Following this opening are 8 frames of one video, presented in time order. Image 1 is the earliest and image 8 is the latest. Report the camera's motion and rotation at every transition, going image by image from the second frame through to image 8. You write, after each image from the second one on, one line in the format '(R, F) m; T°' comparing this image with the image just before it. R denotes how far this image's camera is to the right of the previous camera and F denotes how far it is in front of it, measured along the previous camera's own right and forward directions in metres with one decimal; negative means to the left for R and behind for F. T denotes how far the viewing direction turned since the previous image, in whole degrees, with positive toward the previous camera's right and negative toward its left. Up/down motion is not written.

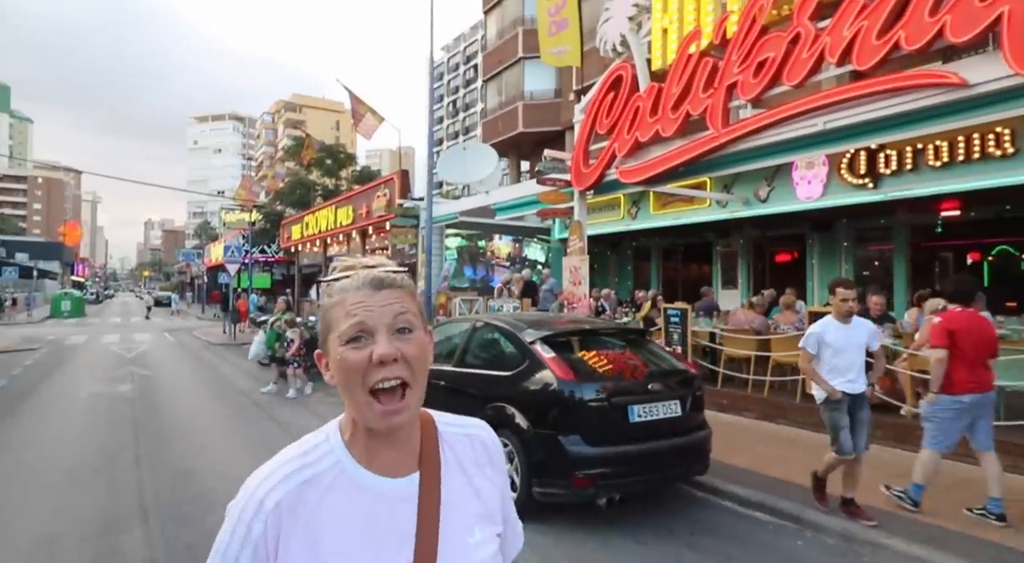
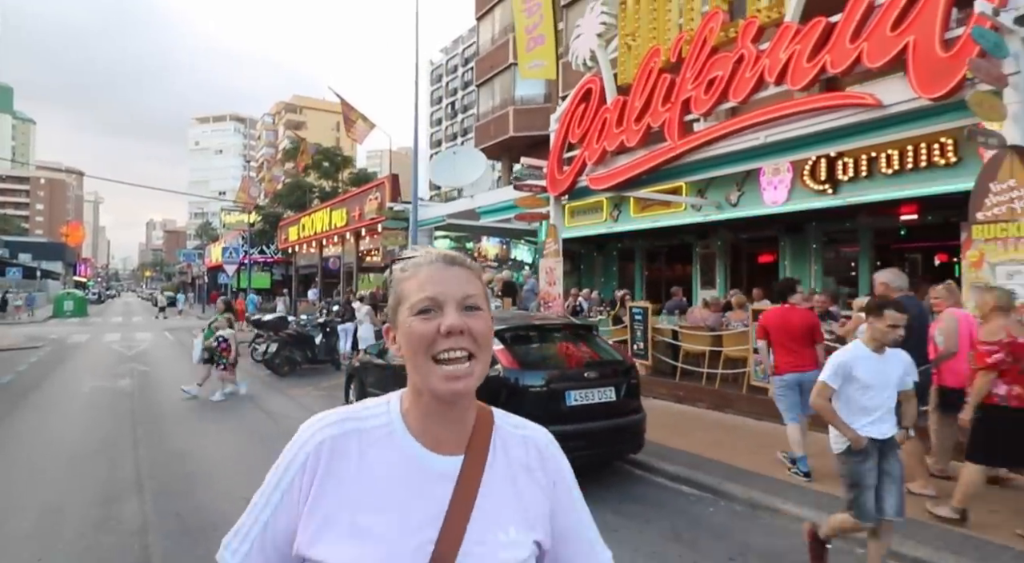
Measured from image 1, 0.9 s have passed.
(+0.5, -0.7) m; 0°
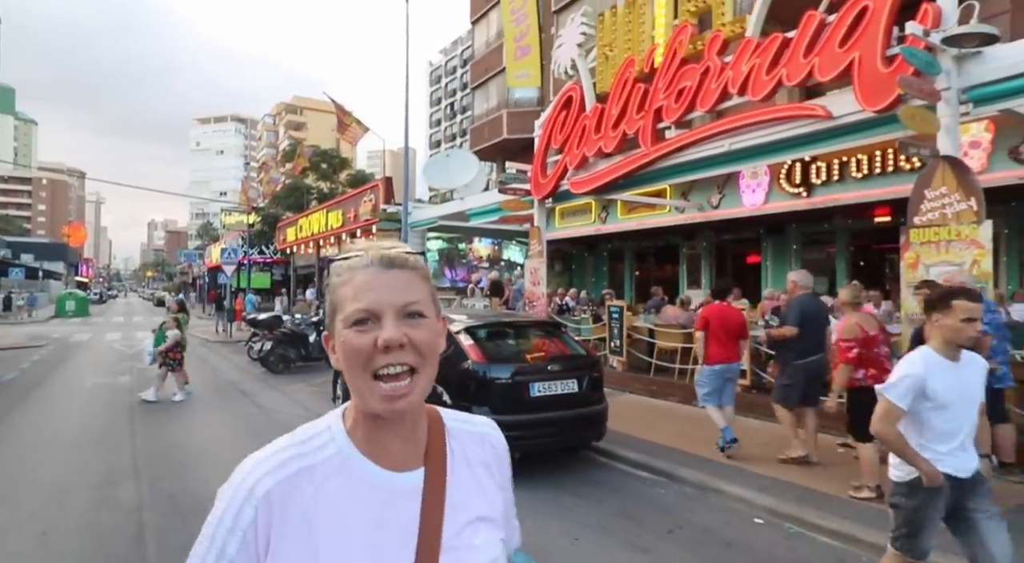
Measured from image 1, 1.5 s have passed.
(+0.4, -0.5) m; 0°
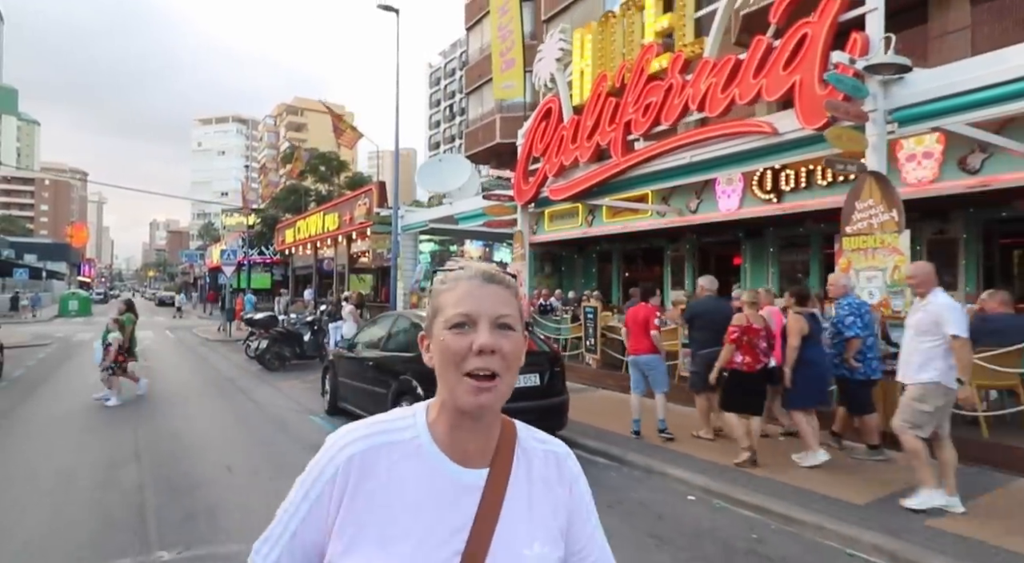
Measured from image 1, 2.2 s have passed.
(+0.4, -0.7) m; 0°
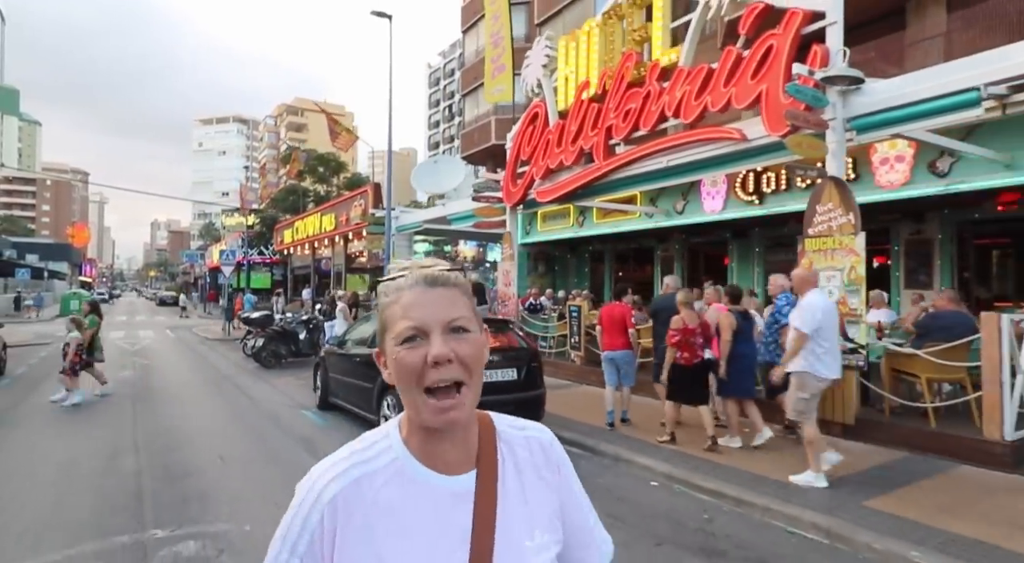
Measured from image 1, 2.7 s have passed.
(+0.3, -0.4) m; 0°
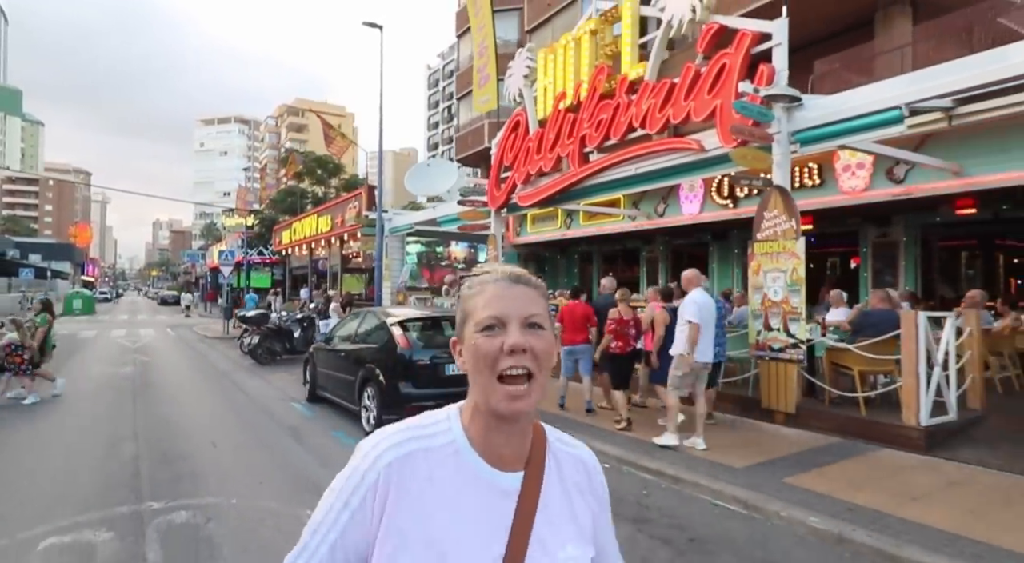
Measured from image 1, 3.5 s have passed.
(+0.4, -0.7) m; 0°
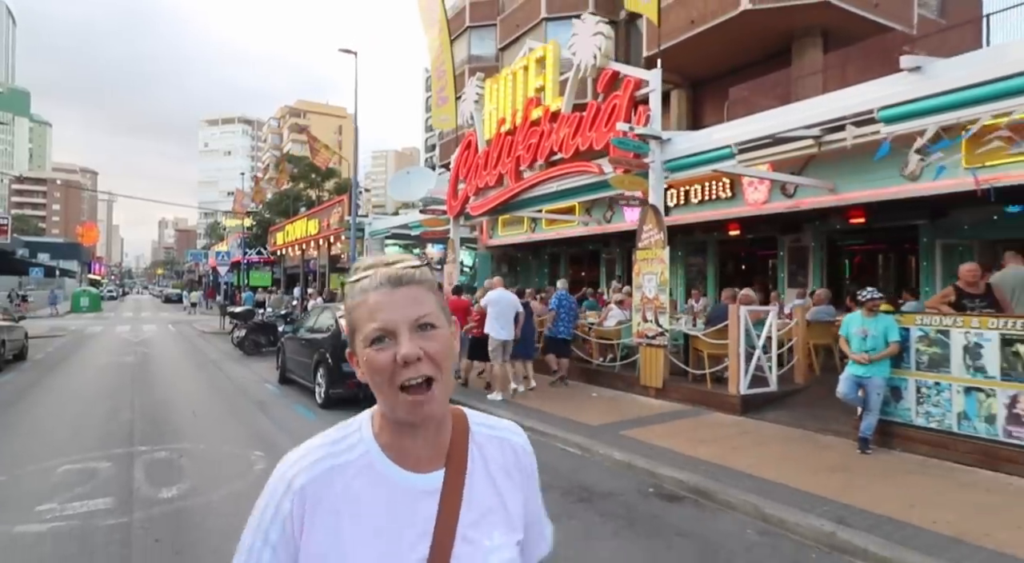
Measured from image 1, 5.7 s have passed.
(+1.4, -2.0) m; 0°
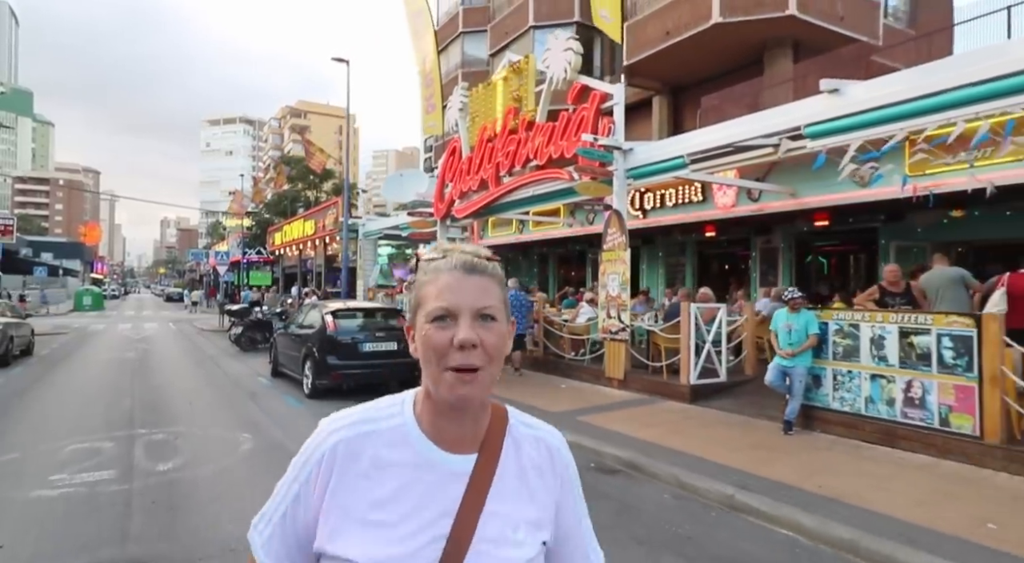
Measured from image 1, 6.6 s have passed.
(+0.5, -0.8) m; 0°
